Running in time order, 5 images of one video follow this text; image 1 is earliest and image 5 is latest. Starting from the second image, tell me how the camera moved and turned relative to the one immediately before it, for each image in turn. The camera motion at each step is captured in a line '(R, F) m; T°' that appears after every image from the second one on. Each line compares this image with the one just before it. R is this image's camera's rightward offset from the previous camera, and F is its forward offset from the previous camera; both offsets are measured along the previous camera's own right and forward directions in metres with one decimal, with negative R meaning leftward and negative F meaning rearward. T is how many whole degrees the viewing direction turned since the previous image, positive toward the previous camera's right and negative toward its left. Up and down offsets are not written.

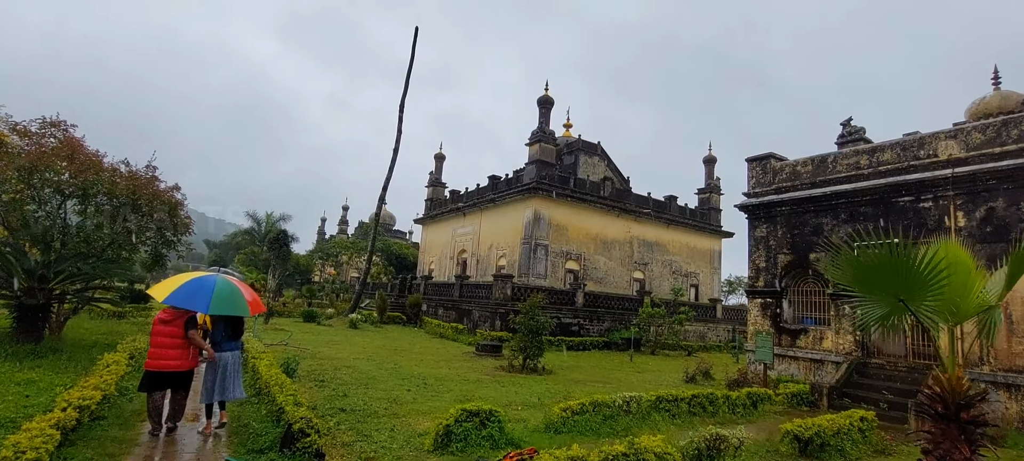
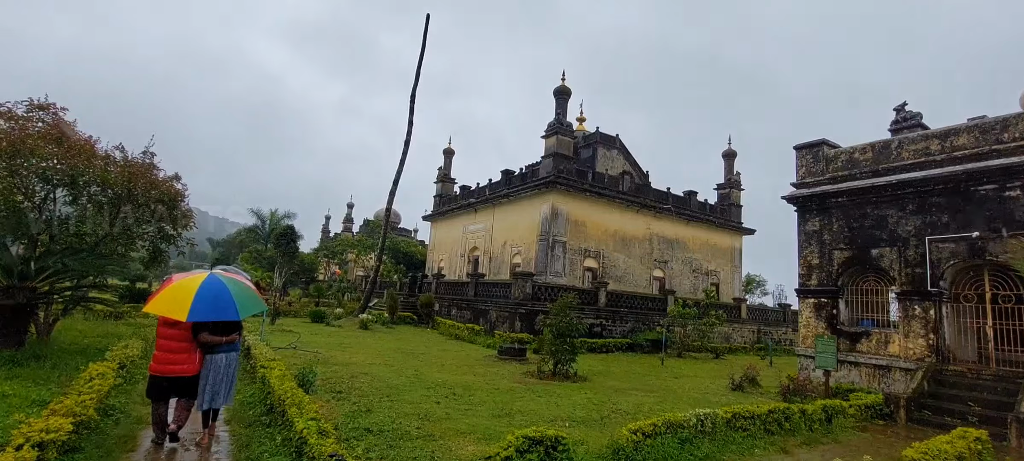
(-0.5, +1.0) m; 0°
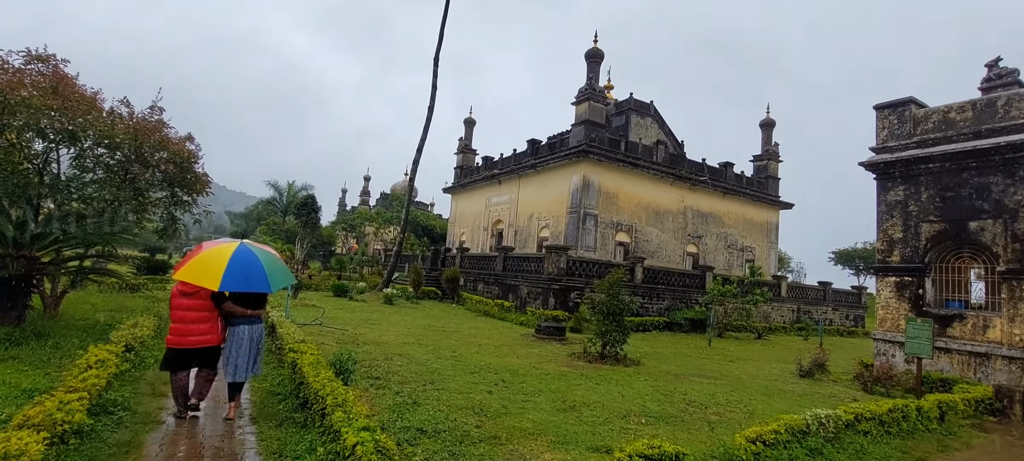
(-0.6, +1.0) m; -1°
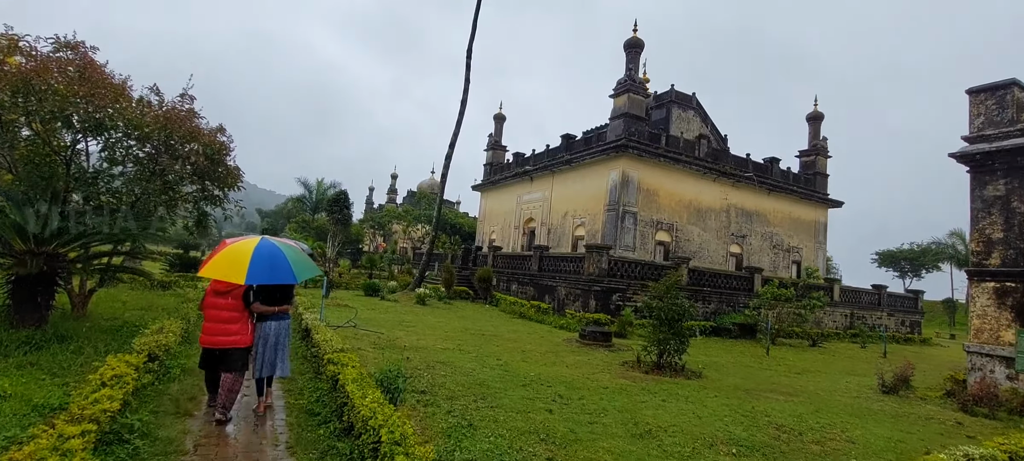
(-0.4, +0.7) m; -3°
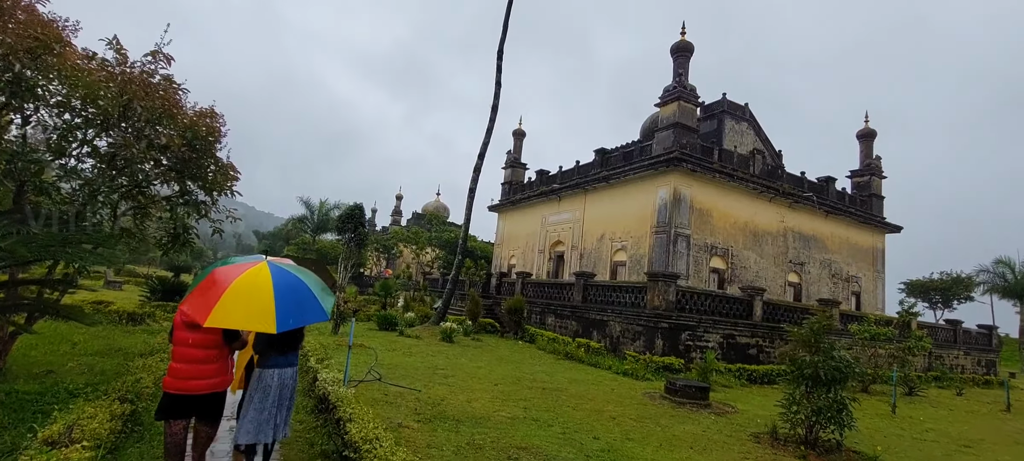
(-1.2, +2.4) m; 0°
